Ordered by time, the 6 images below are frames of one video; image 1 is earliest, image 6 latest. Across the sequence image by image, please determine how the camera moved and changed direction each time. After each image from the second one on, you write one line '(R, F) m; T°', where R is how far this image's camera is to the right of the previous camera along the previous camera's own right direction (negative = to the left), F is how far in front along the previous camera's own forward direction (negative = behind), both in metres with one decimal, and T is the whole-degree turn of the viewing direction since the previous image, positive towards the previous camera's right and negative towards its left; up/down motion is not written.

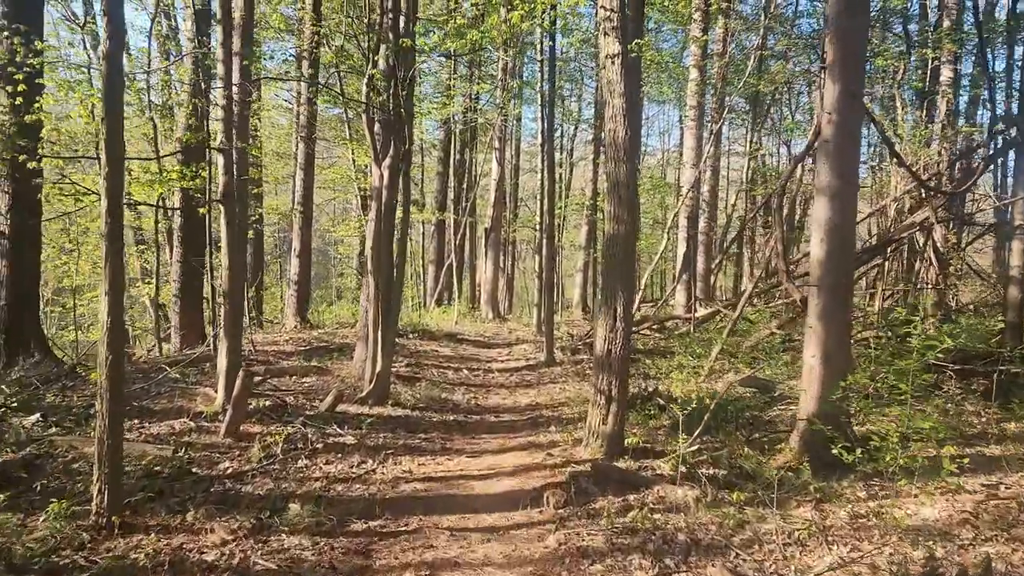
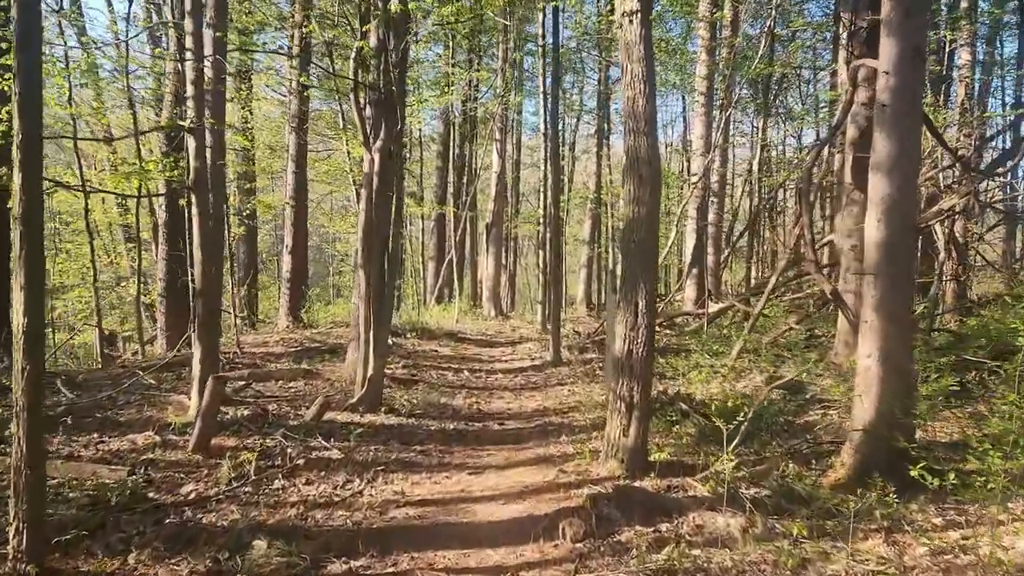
(0.0, +0.7) m; 0°
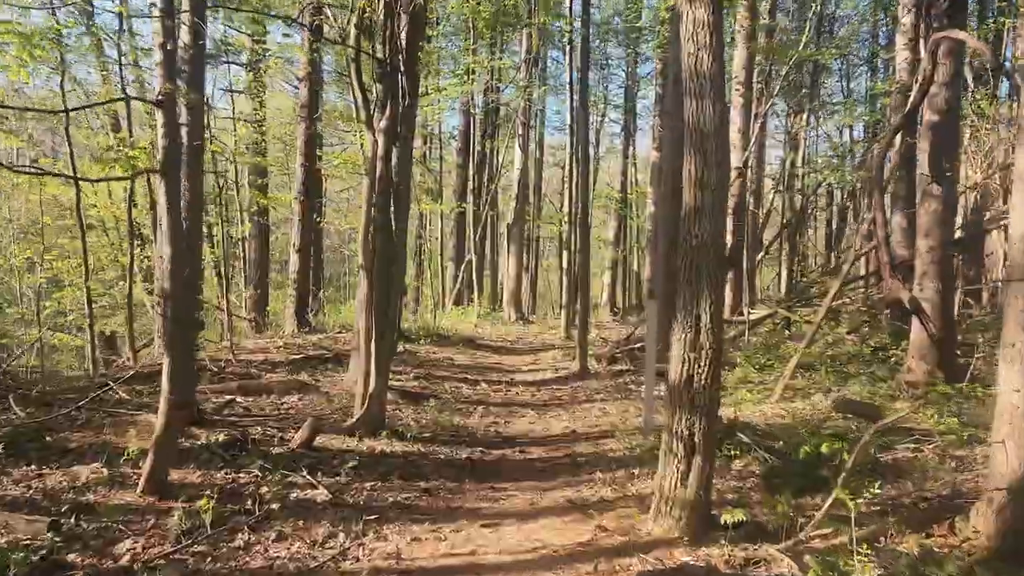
(0.0, +1.1) m; -2°
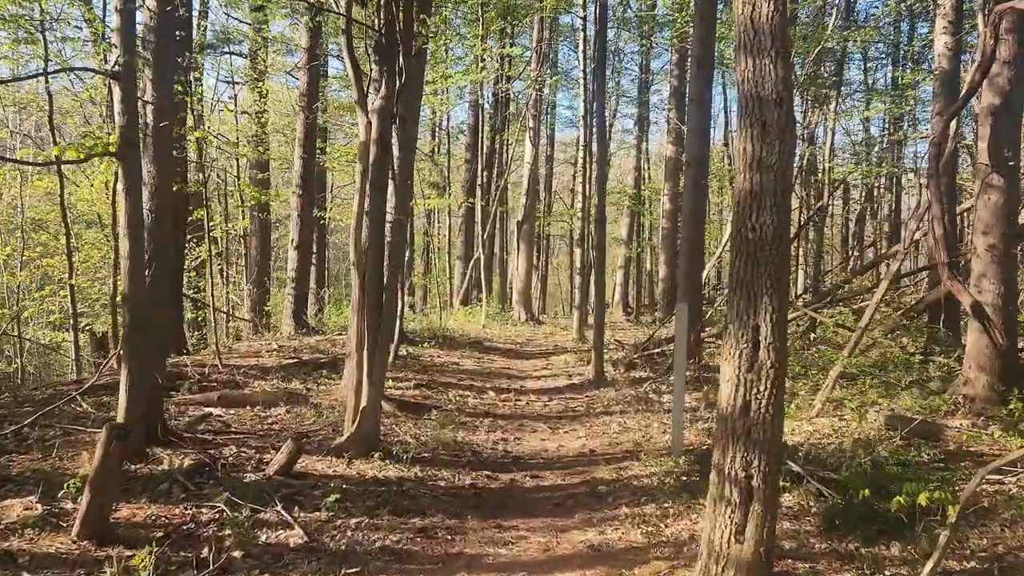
(0.0, +0.8) m; -1°
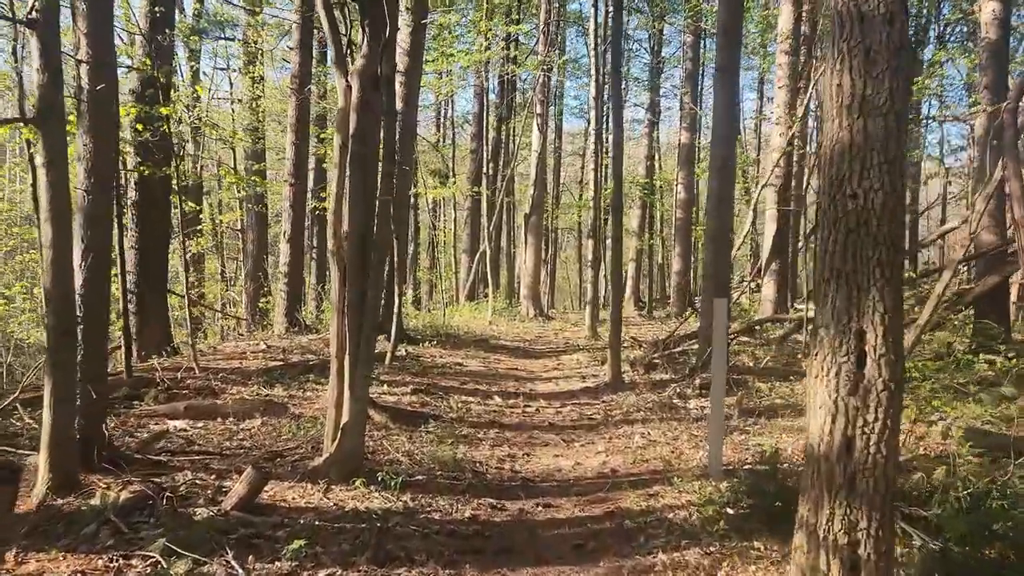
(0.0, +0.9) m; -1°
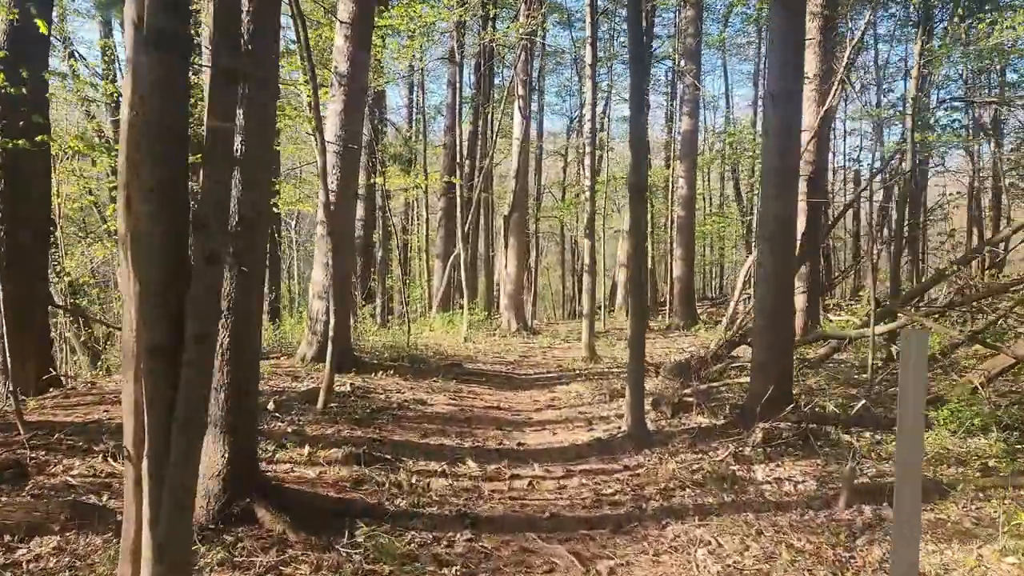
(0.0, +2.5) m; +2°
